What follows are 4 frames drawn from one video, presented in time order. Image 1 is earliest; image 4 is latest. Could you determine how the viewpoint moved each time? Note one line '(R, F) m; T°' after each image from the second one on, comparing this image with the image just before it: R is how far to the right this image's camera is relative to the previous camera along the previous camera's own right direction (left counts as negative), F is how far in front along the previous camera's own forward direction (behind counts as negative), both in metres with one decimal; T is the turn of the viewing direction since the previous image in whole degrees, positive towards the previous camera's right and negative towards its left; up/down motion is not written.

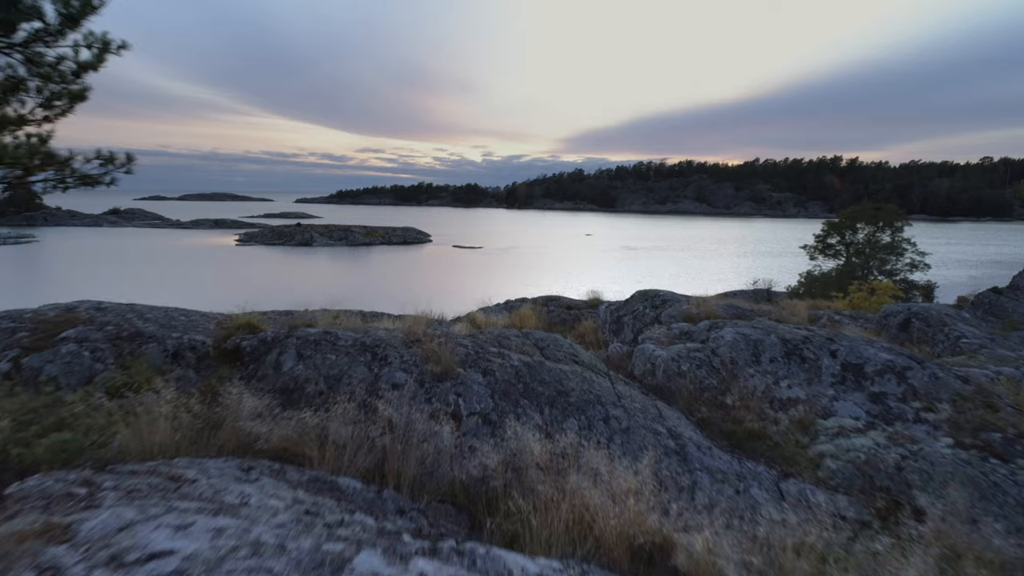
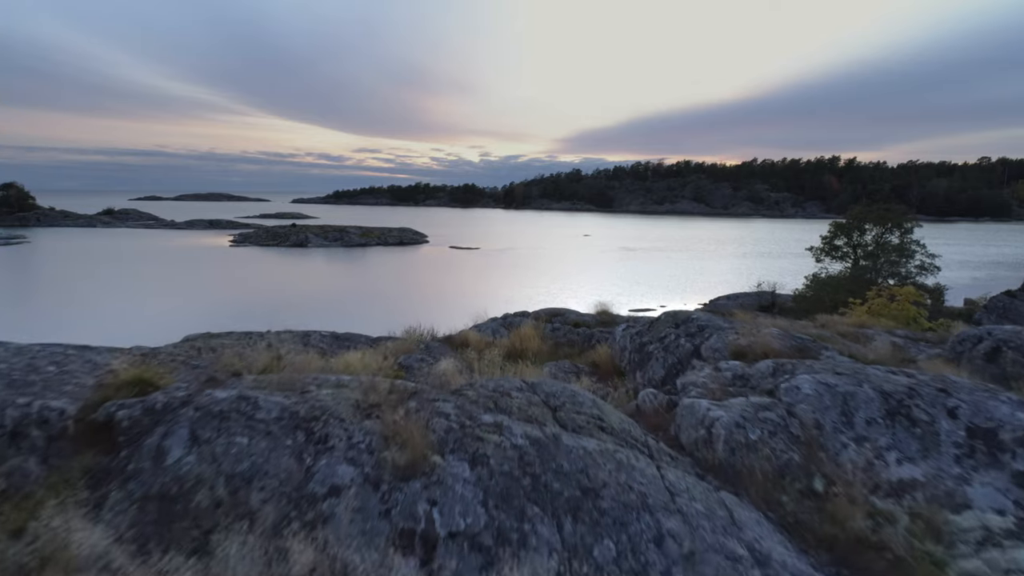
(0.0, +0.9) m; 0°
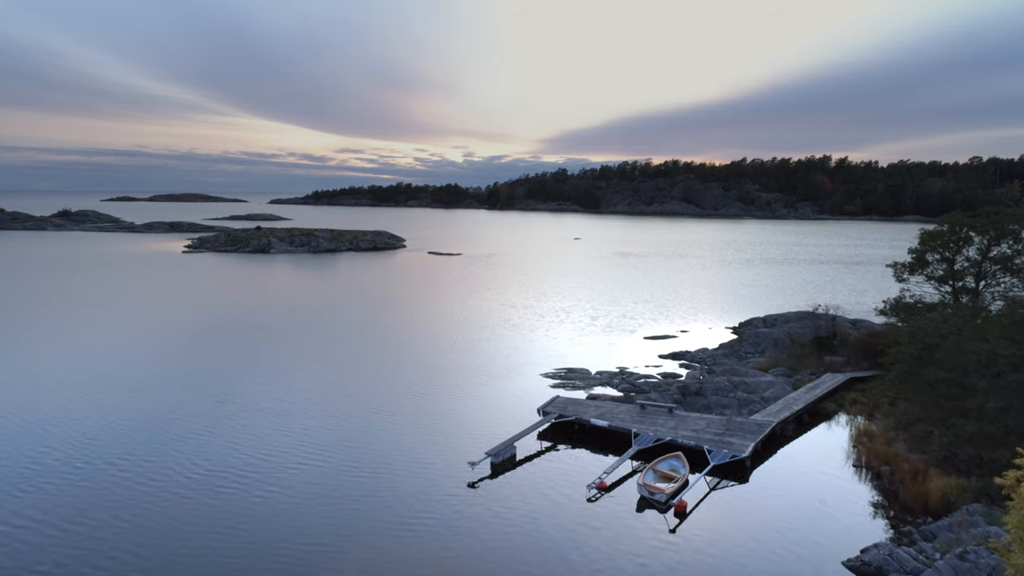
(-0.1, +7.3) m; +2°
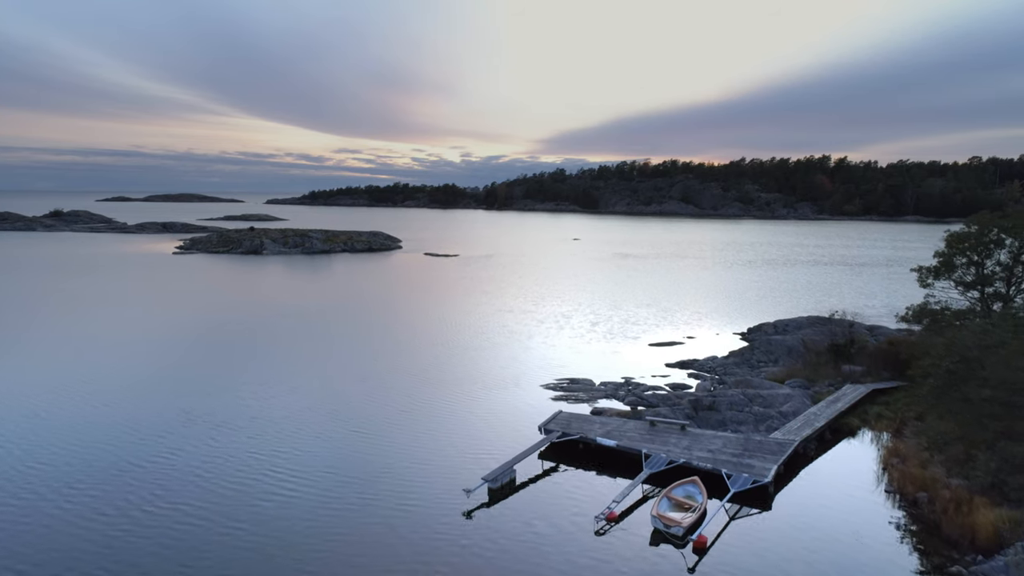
(0.0, +1.4) m; 0°
